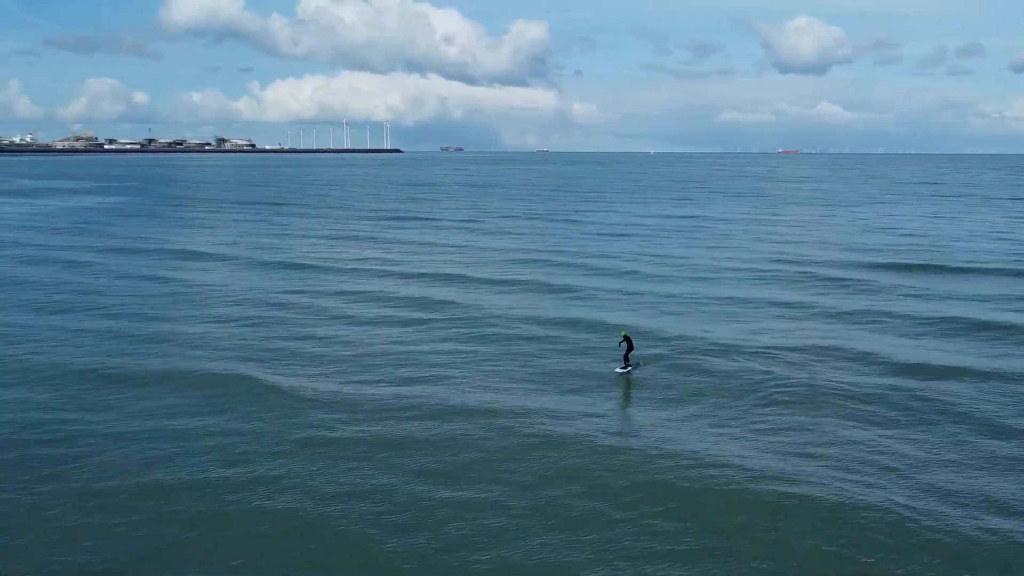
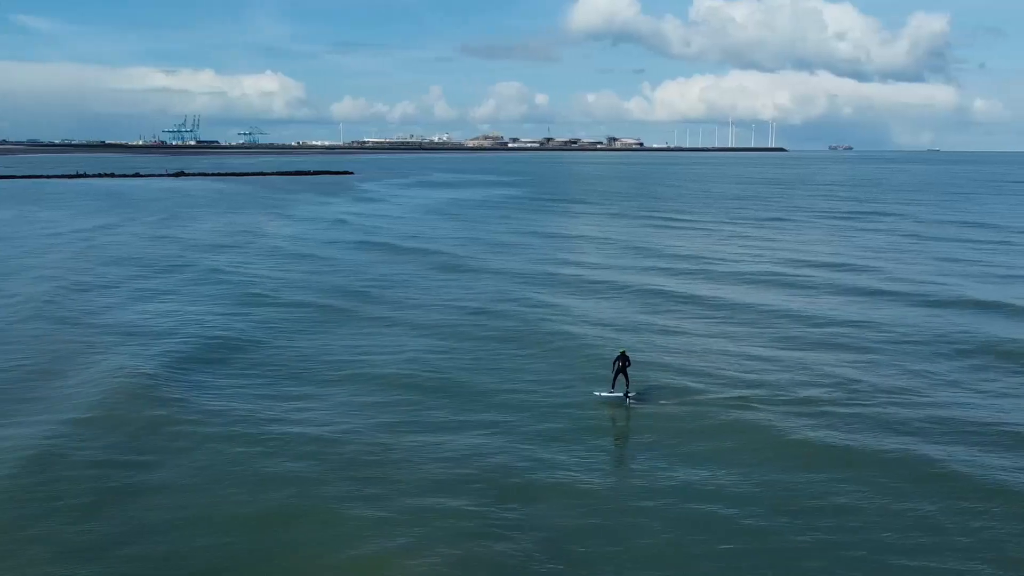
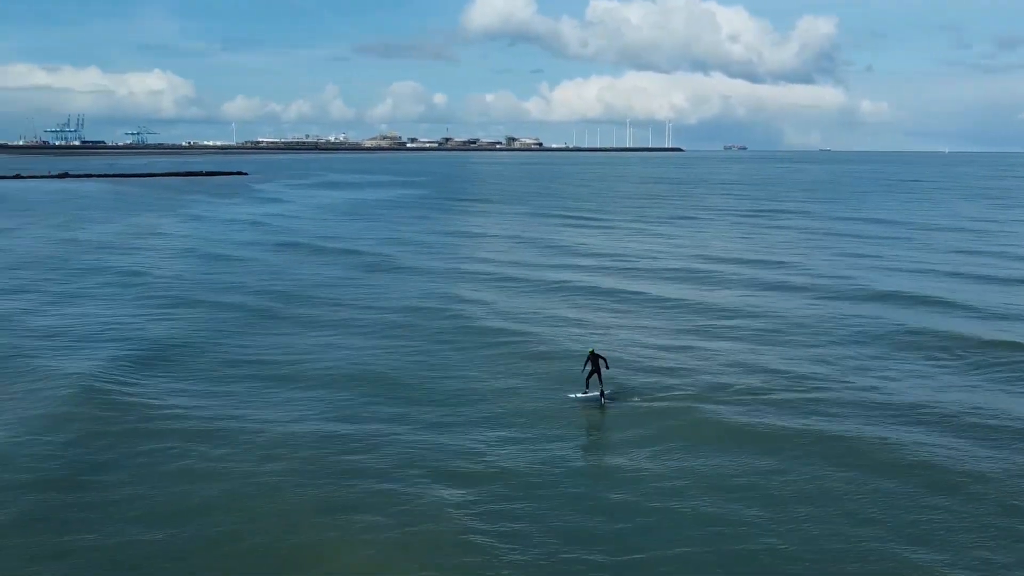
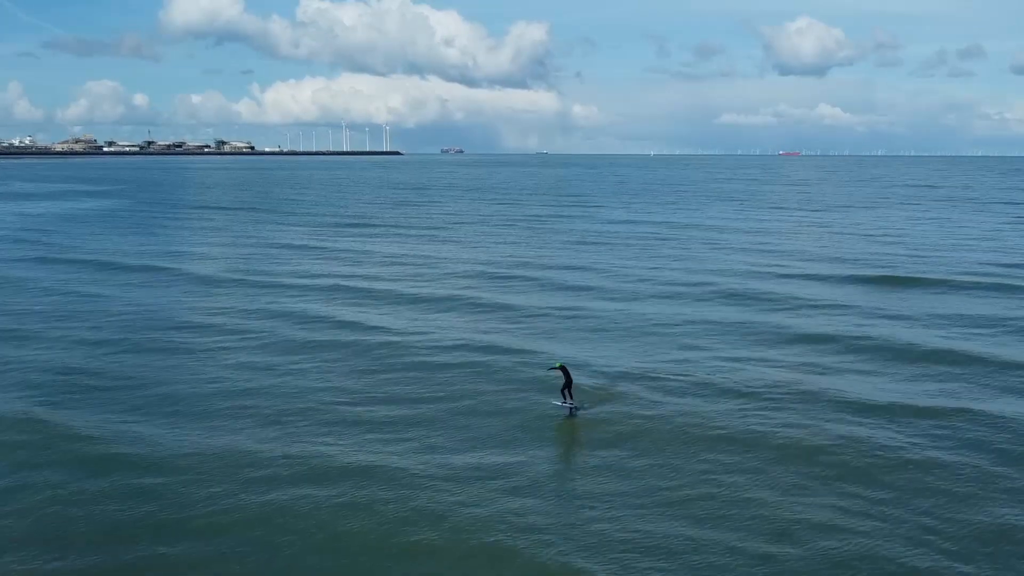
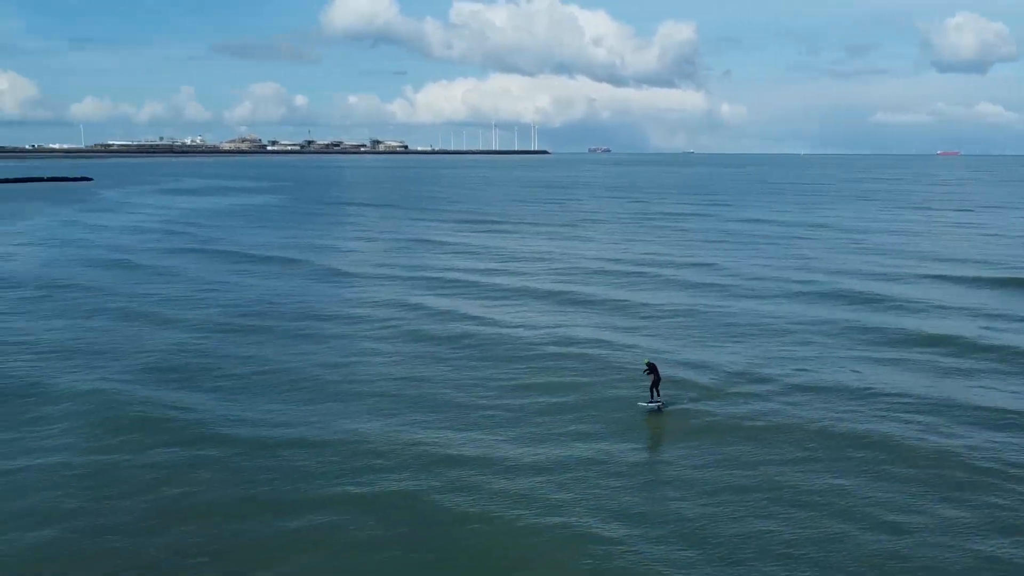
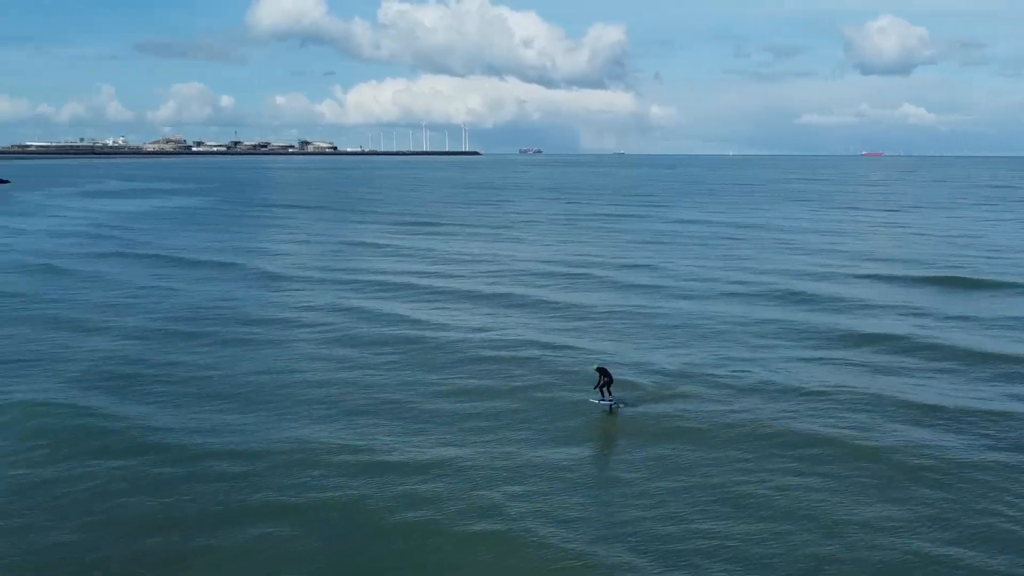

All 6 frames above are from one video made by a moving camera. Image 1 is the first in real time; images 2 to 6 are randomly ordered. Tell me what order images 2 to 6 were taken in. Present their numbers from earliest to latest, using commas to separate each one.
4, 6, 5, 3, 2
